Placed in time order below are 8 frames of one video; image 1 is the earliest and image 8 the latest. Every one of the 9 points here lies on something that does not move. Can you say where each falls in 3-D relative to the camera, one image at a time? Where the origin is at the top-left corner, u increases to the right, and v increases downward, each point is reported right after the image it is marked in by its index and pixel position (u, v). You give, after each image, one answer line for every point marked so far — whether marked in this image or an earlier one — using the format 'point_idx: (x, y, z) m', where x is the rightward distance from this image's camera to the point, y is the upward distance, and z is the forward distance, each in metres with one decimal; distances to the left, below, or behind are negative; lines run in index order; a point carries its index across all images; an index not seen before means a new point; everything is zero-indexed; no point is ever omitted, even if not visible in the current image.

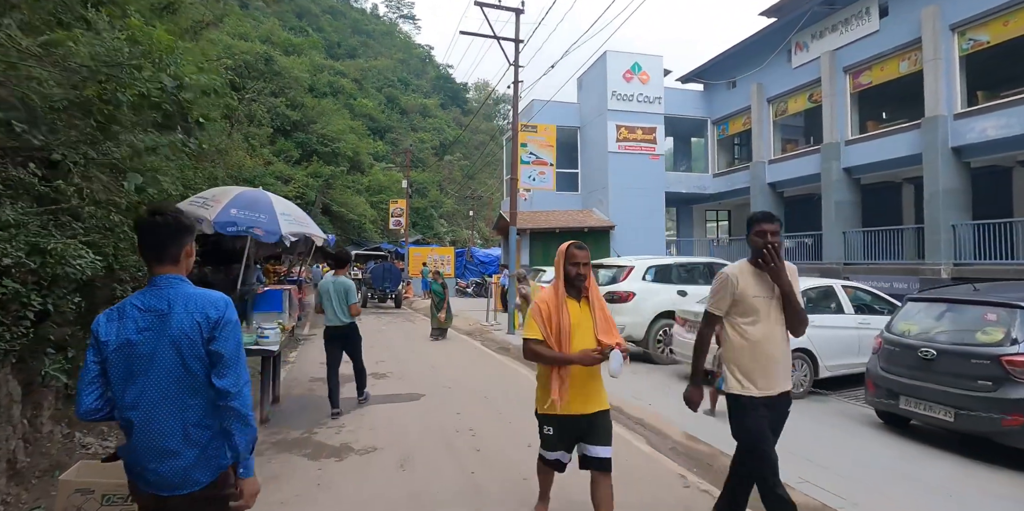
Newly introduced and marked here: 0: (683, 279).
0: (+3.4, -0.5, +10.3) m
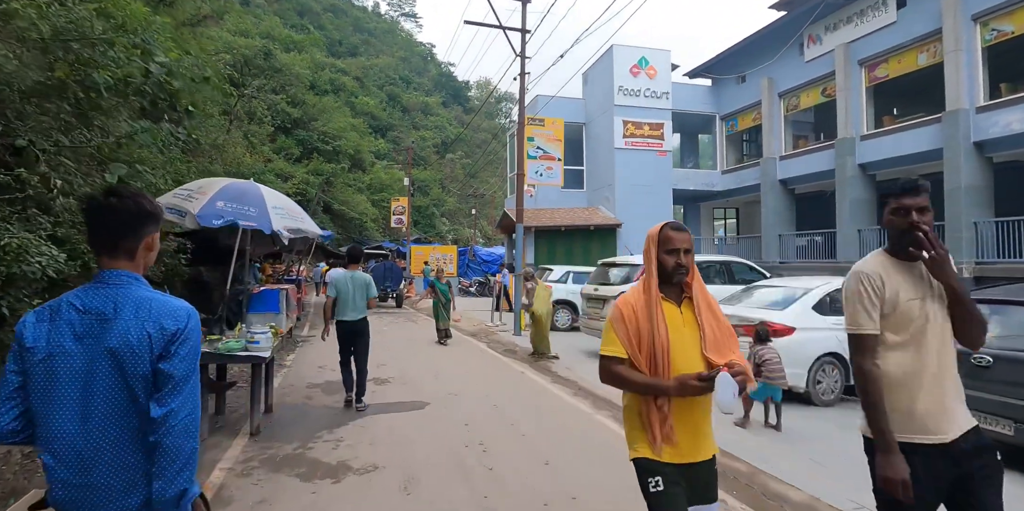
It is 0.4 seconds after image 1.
0: (+3.5, -0.4, +9.8) m
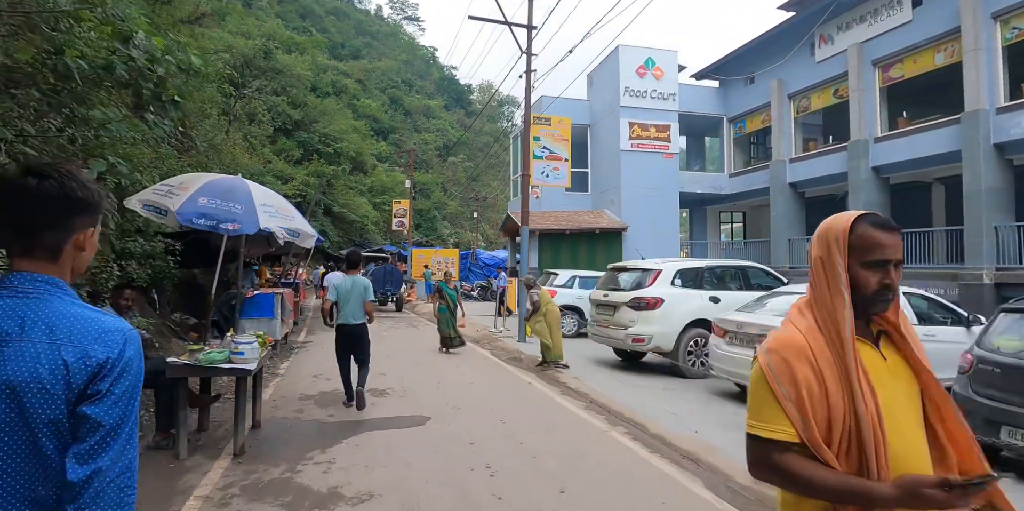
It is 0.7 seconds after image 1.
0: (+3.6, -0.5, +9.3) m
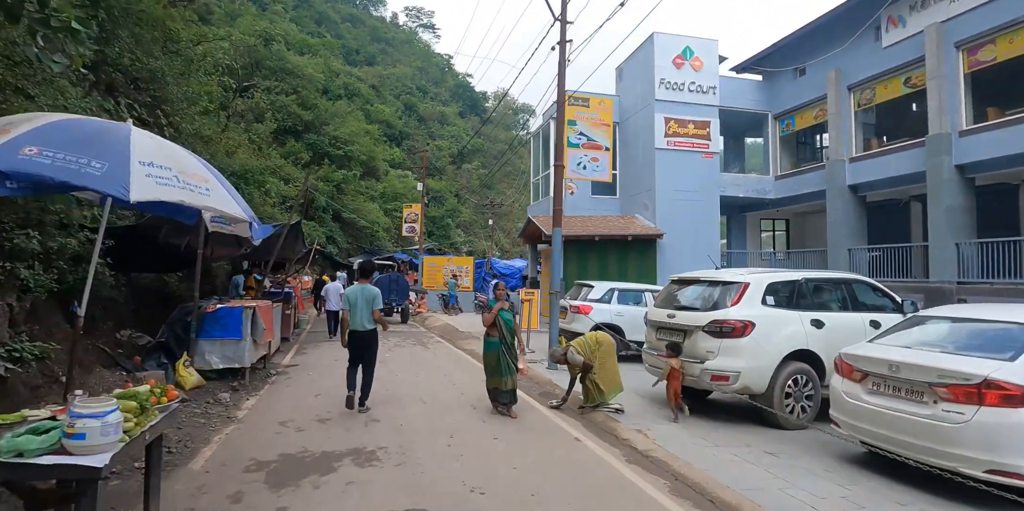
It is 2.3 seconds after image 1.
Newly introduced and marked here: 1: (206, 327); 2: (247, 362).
0: (+4.1, -0.6, +7.1) m
1: (-4.2, -1.0, +7.2) m
2: (-3.7, -1.5, +7.3) m
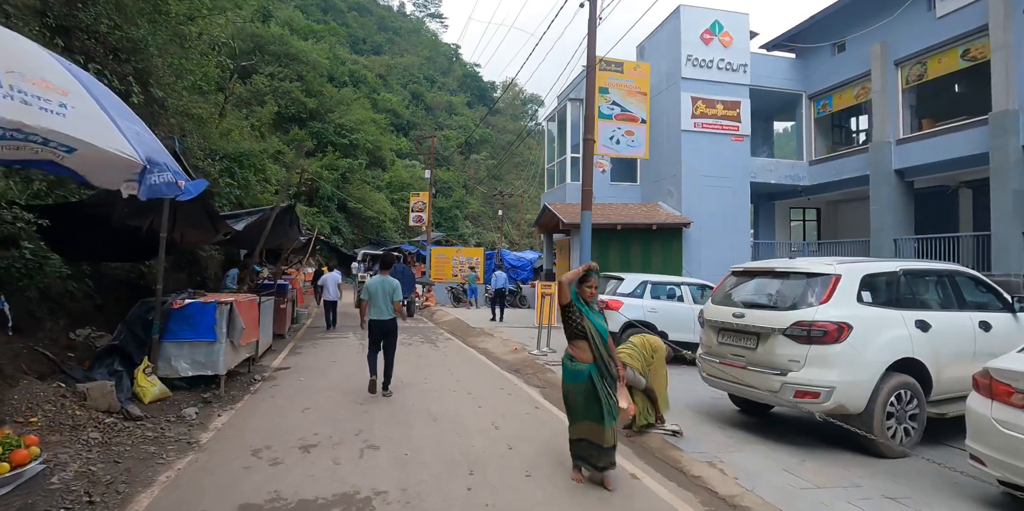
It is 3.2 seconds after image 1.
0: (+4.5, -0.5, +5.7) m
1: (-3.9, -0.8, +6.0) m
2: (-3.4, -1.3, +6.1) m
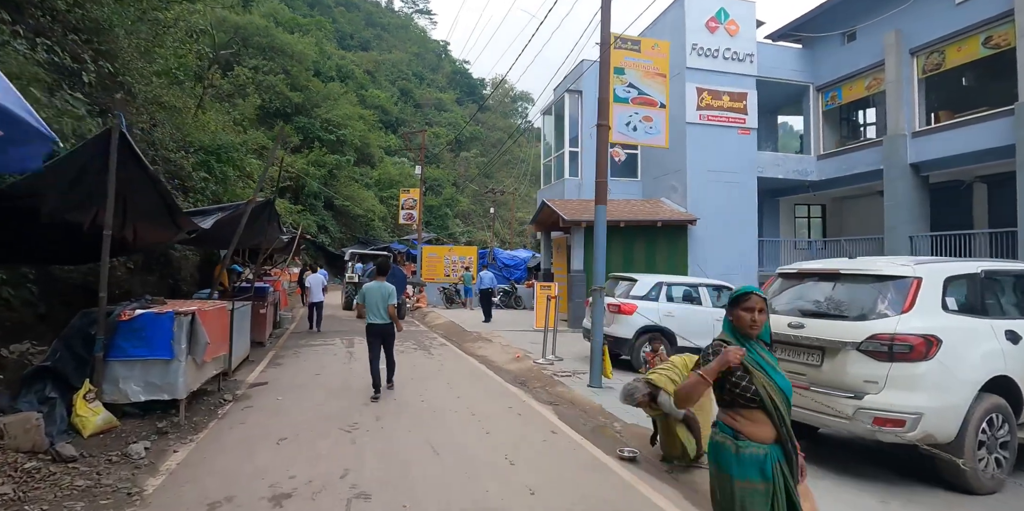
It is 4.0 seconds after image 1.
0: (+4.6, -0.5, +4.9) m
1: (-3.8, -0.8, +5.0) m
2: (-3.2, -1.4, +5.1) m
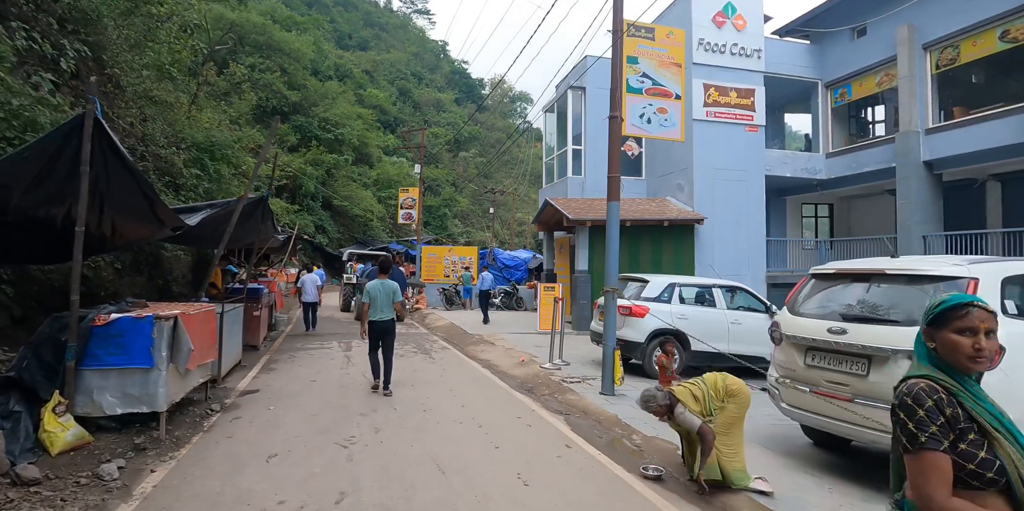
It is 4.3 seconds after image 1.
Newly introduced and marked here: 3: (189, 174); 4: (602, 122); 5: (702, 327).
0: (+4.7, -0.5, +4.5) m
1: (-3.6, -0.8, +4.5) m
2: (-3.1, -1.3, +4.6) m
3: (-8.3, +2.1, +13.2) m
4: (+3.3, +4.8, +18.7) m
5: (+3.3, -1.2, +8.9) m
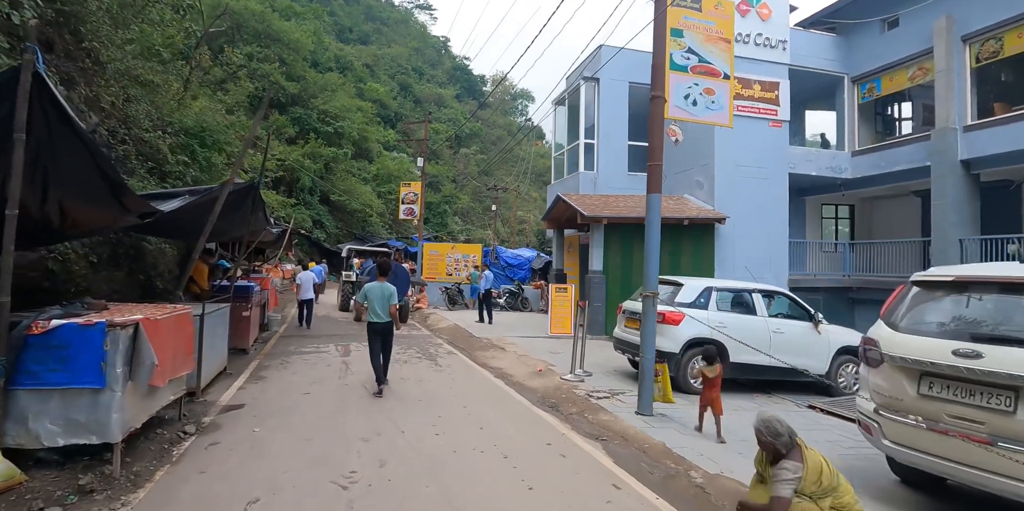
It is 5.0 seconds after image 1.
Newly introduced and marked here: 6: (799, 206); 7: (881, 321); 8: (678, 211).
0: (+5.0, -0.5, +3.6) m
1: (-3.3, -0.8, +3.6) m
2: (-2.8, -1.3, +3.7) m
3: (-8.0, +2.2, +12.3) m
4: (+3.6, +4.8, +17.8) m
5: (+3.6, -1.3, +8.0) m
6: (+11.0, +1.9, +19.9) m
7: (+3.1, -0.5, +4.4) m
8: (+4.8, +1.3, +14.8) m
